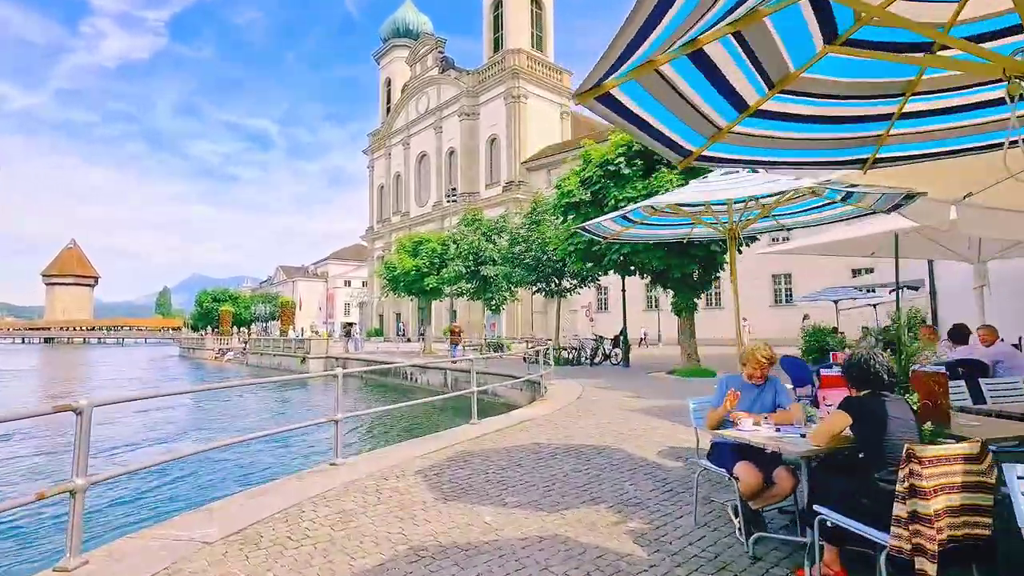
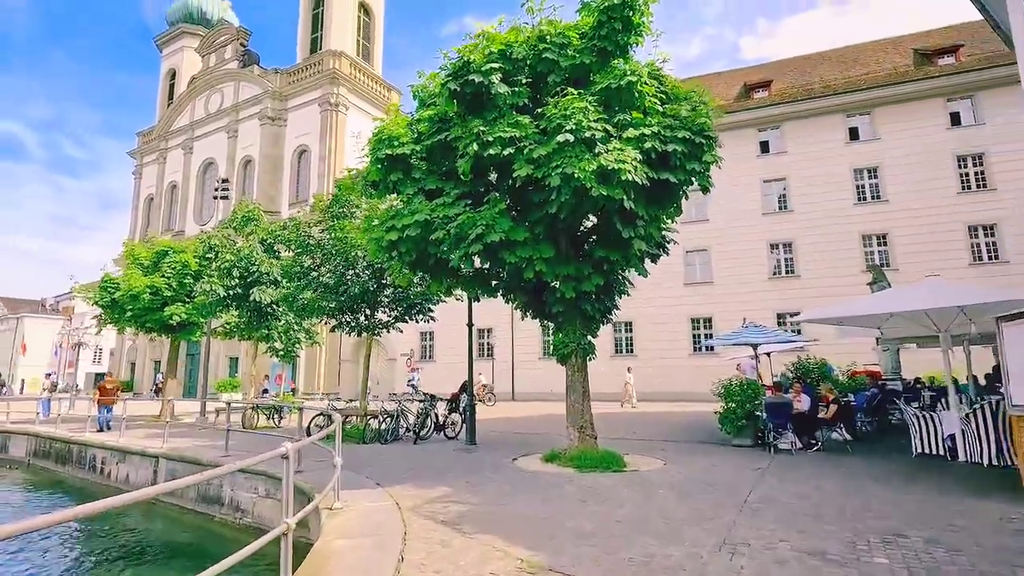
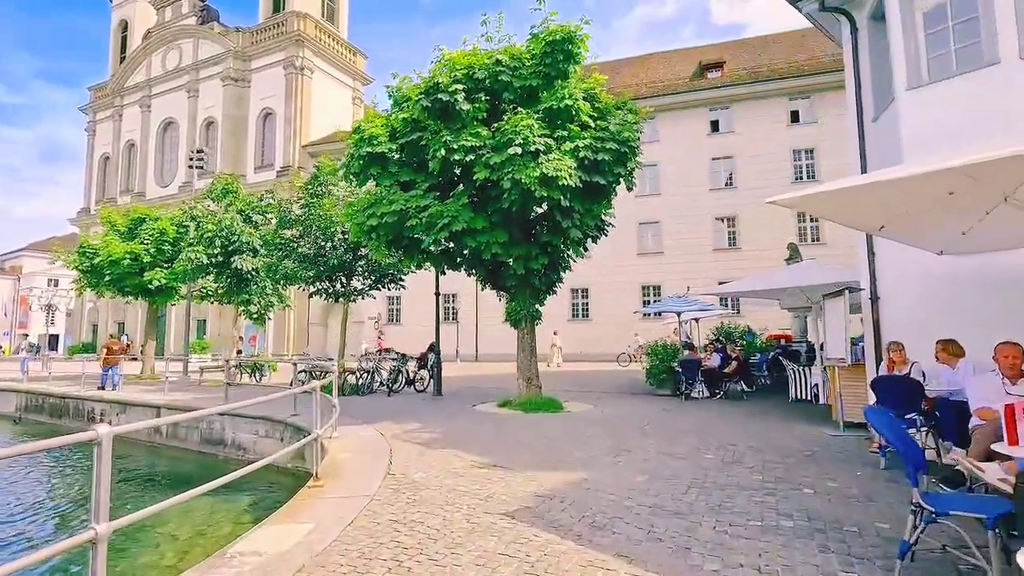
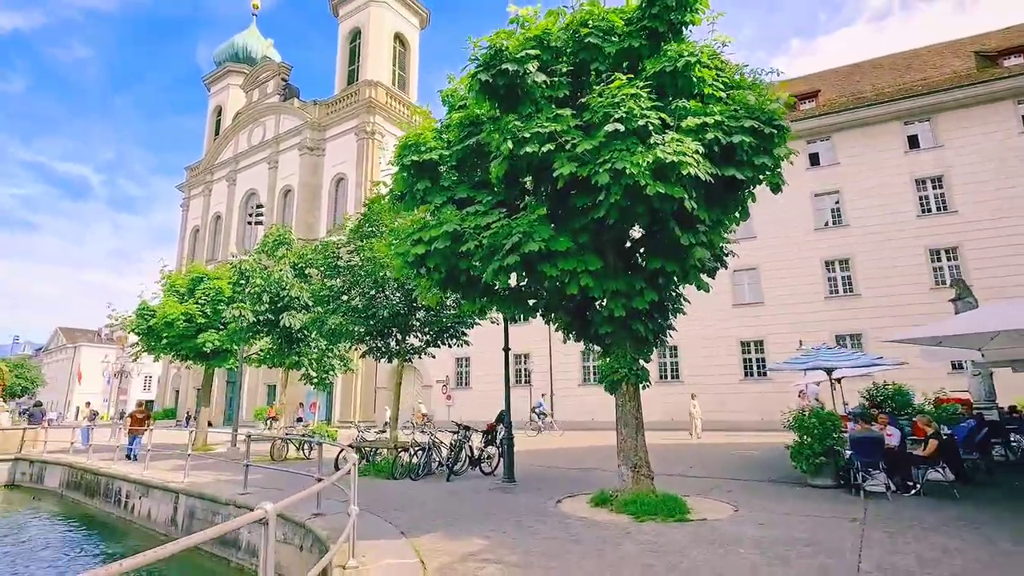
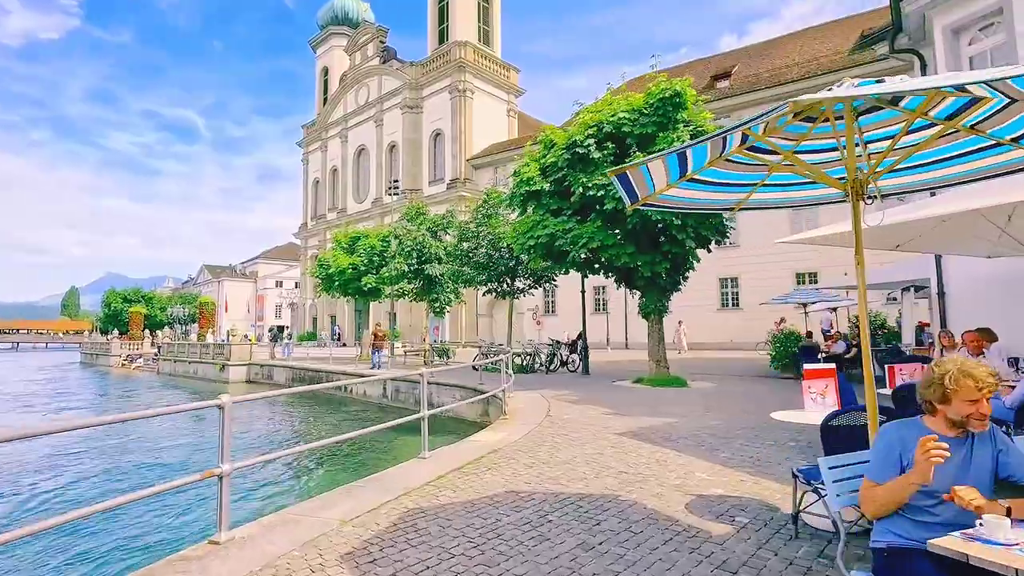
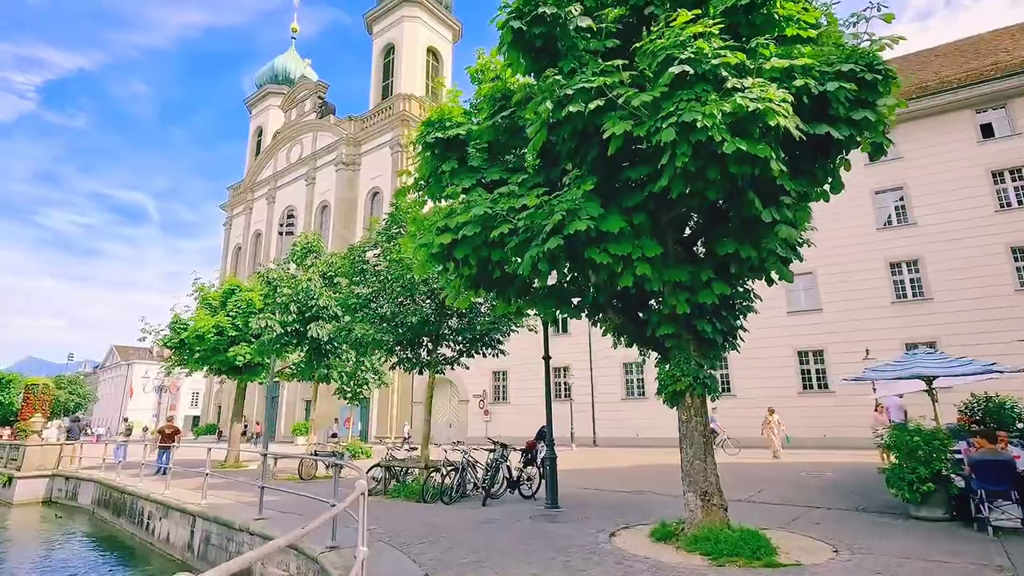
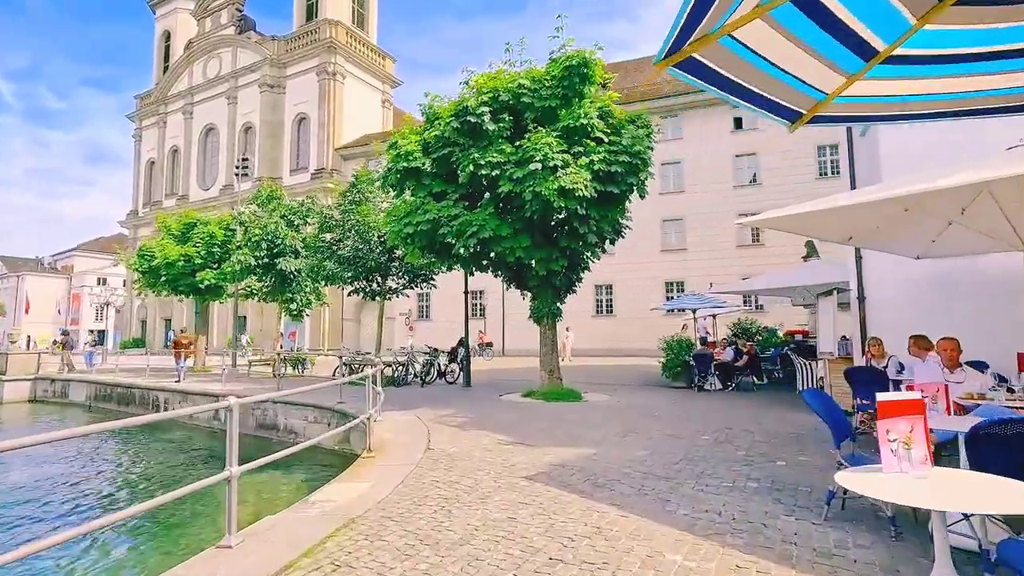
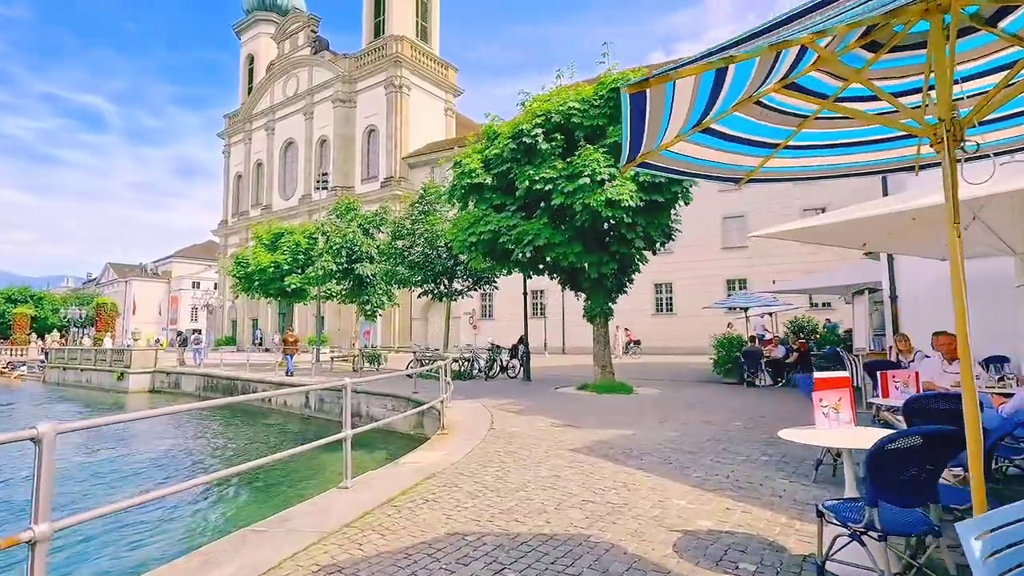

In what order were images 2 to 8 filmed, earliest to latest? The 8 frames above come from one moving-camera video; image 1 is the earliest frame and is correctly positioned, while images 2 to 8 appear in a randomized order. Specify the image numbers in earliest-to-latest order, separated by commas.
5, 8, 7, 3, 2, 4, 6
